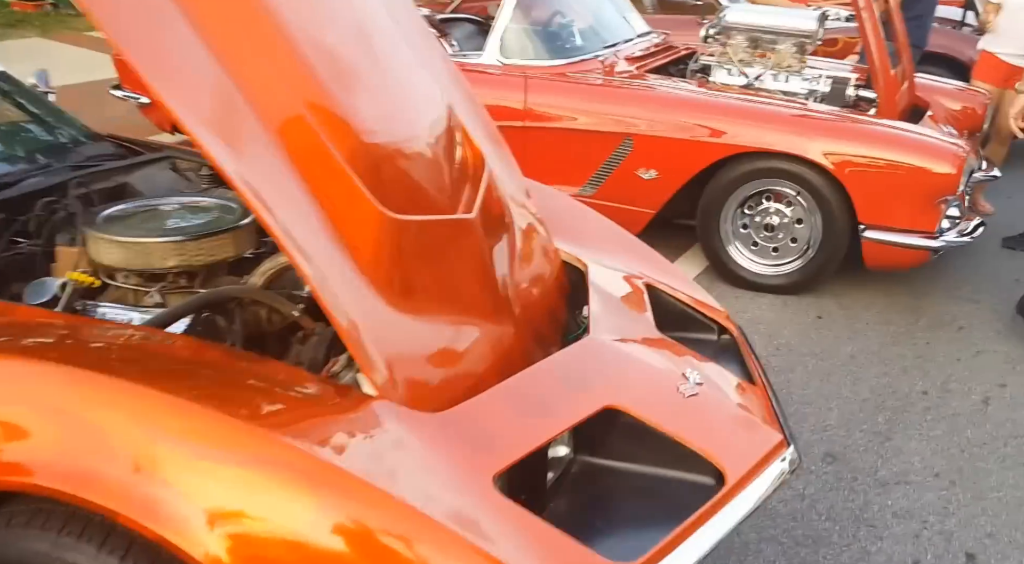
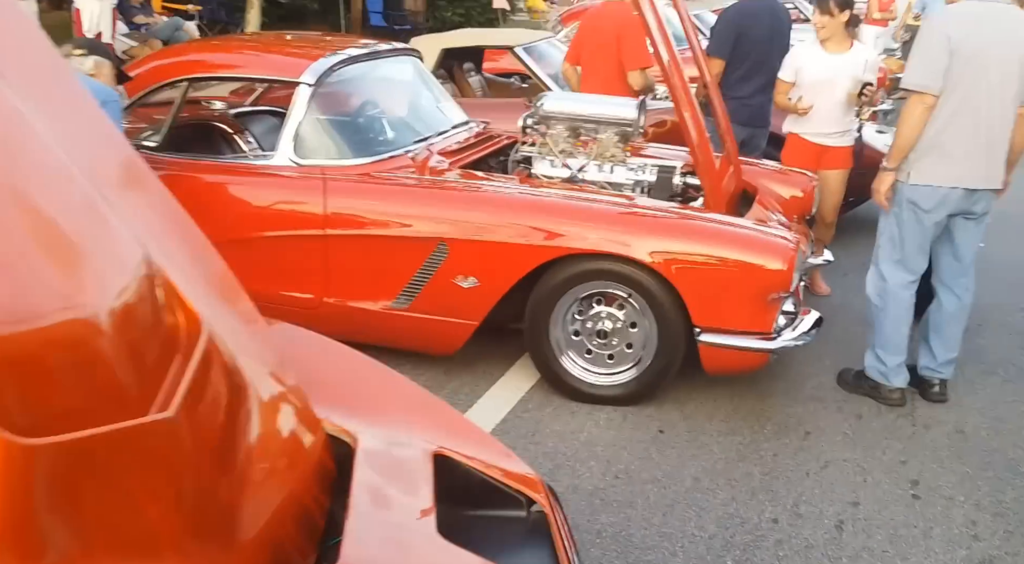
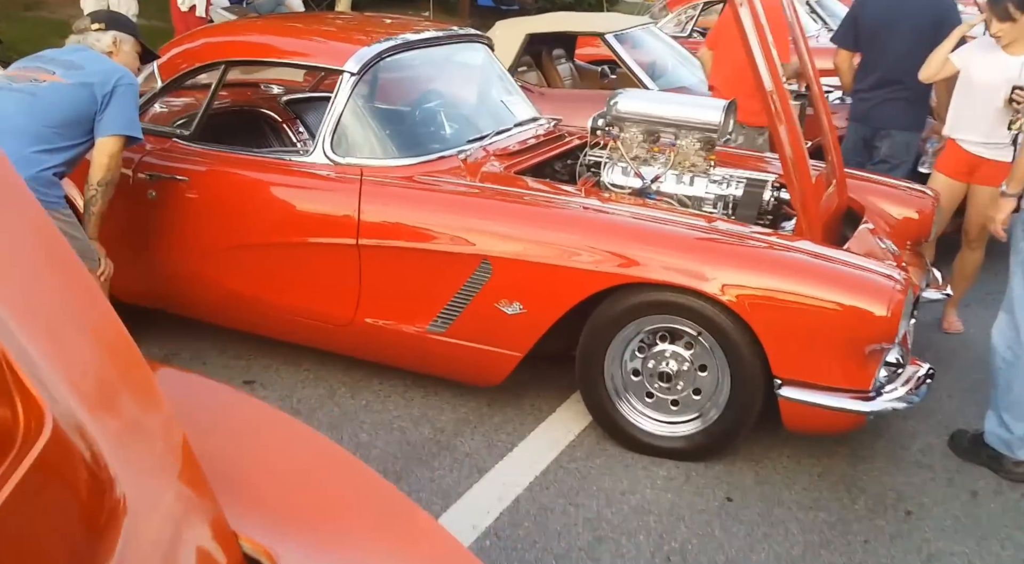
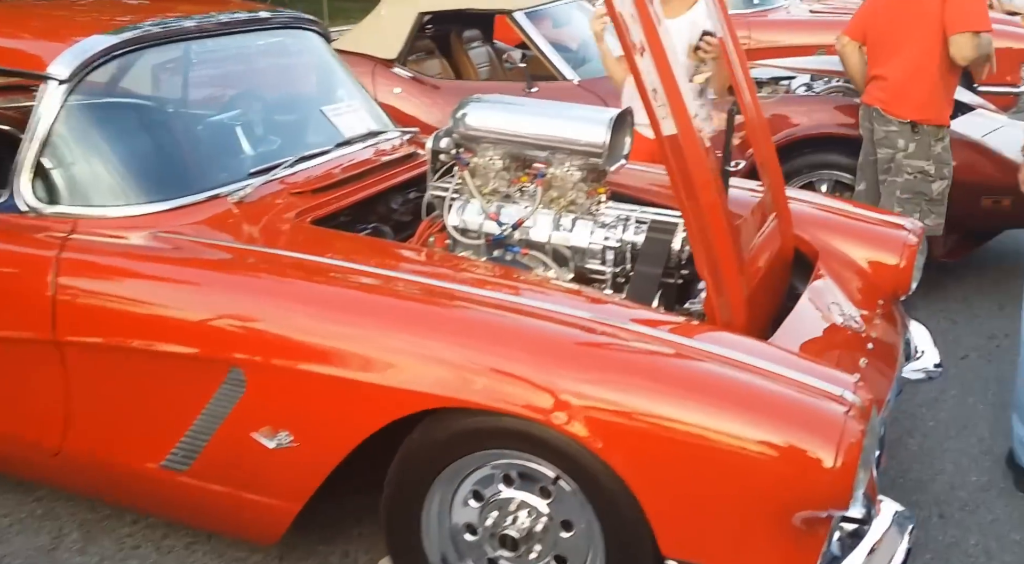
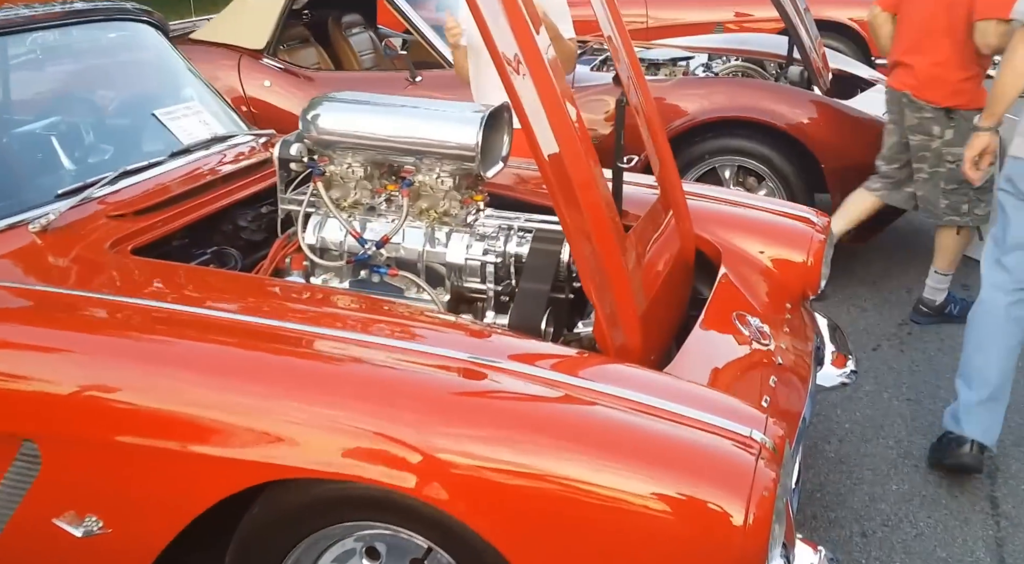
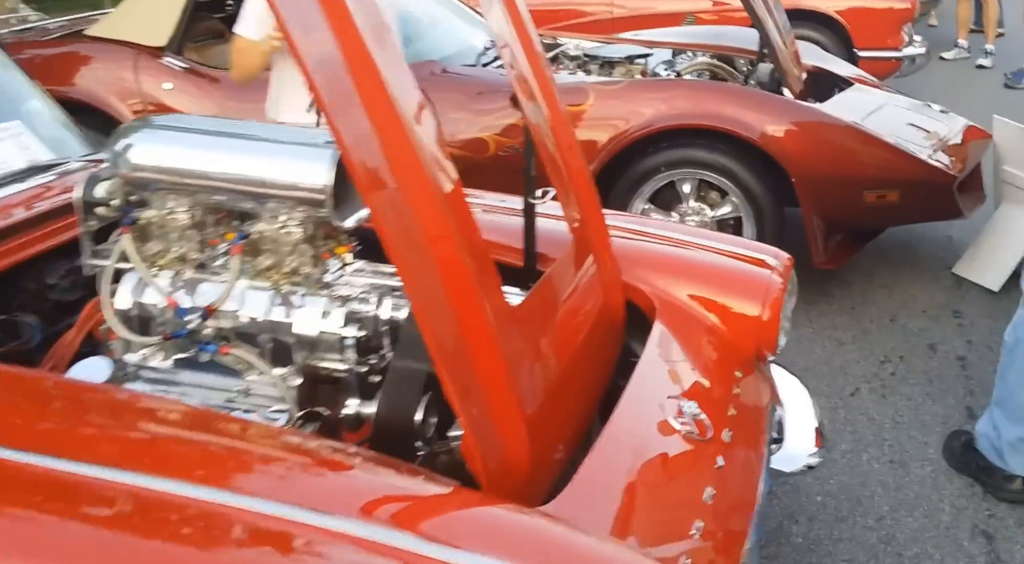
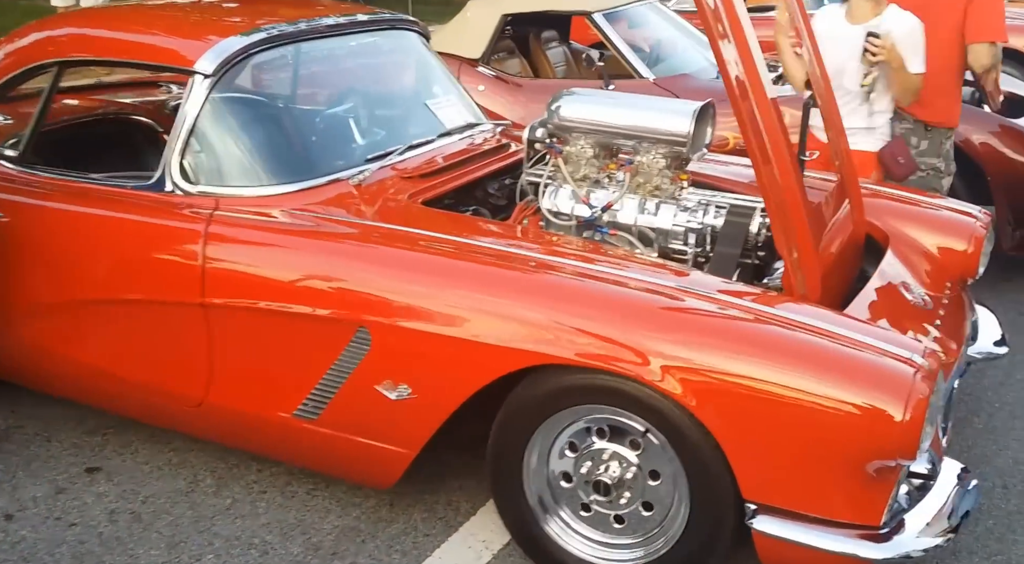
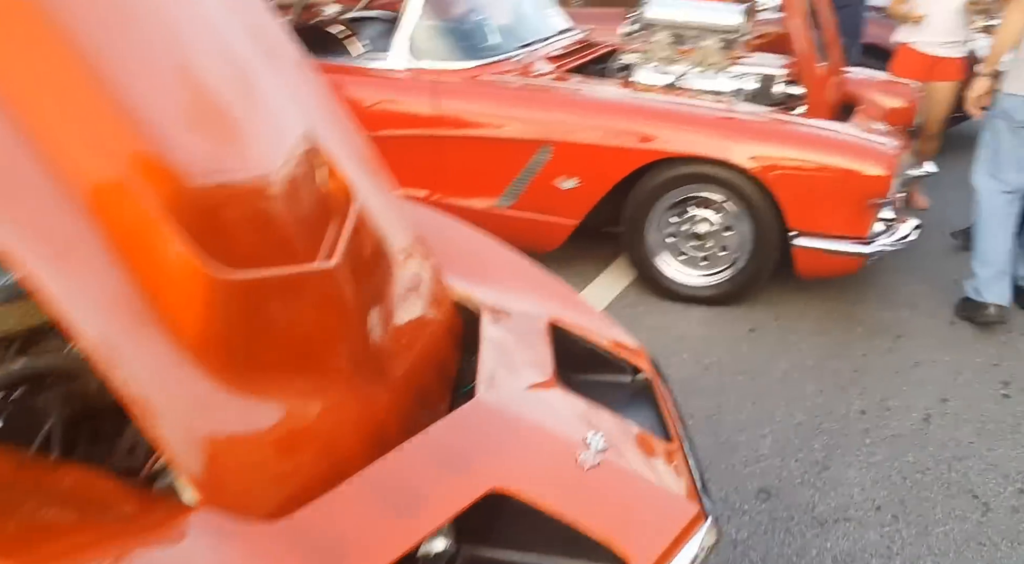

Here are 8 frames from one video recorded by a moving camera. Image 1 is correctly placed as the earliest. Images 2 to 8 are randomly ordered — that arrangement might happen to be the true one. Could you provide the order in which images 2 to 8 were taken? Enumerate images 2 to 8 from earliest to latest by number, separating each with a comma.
8, 2, 3, 7, 4, 5, 6
